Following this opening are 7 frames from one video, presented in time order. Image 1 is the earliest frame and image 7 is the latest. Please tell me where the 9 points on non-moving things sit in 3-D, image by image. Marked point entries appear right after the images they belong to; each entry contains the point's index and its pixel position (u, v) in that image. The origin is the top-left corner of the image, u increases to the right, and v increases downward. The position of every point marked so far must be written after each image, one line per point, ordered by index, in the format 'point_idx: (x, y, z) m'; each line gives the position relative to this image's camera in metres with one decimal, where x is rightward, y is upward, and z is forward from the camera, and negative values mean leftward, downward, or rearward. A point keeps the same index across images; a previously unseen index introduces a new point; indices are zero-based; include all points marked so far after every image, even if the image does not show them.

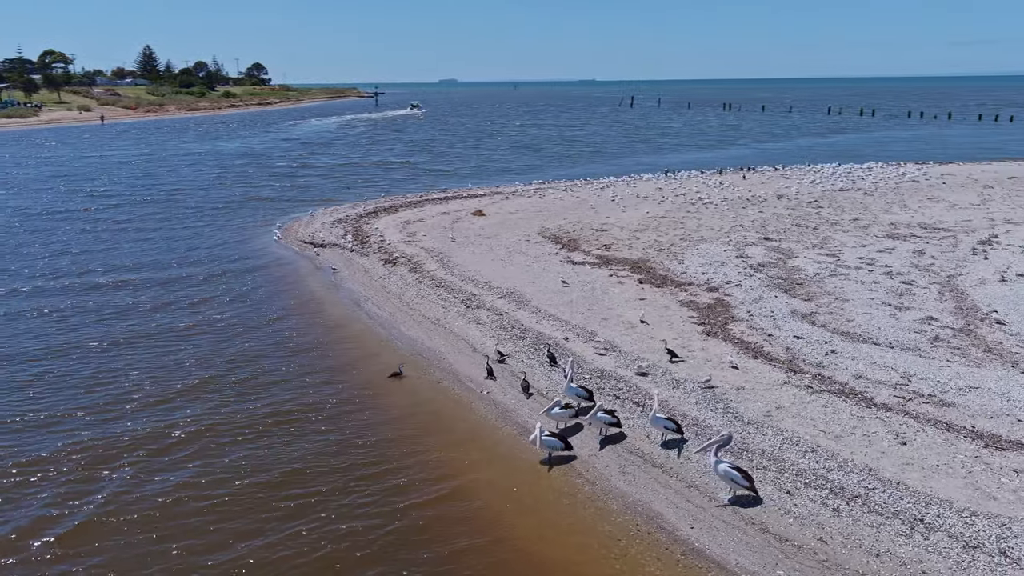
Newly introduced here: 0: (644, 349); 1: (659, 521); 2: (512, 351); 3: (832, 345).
0: (+3.1, -1.4, +18.6) m
1: (+2.2, -3.4, +11.7) m
2: (0.0, -1.5, +19.0) m
3: (+7.3, -1.3, +18.4) m
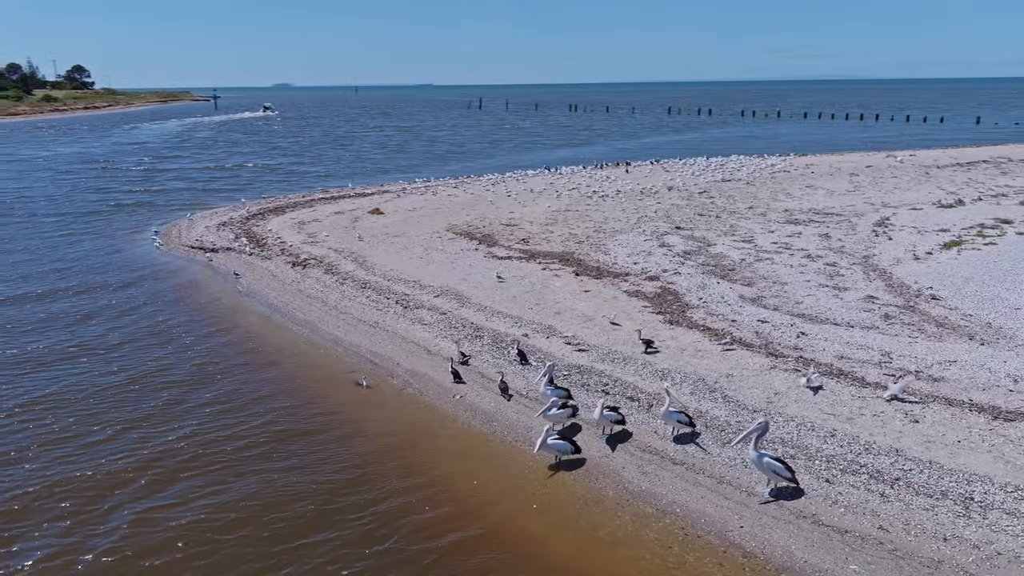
0: (+2.2, -1.1, +17.7) m
1: (+2.6, -3.1, +10.8) m
2: (-0.8, -1.4, +17.5) m
3: (+6.5, -0.9, +18.2) m
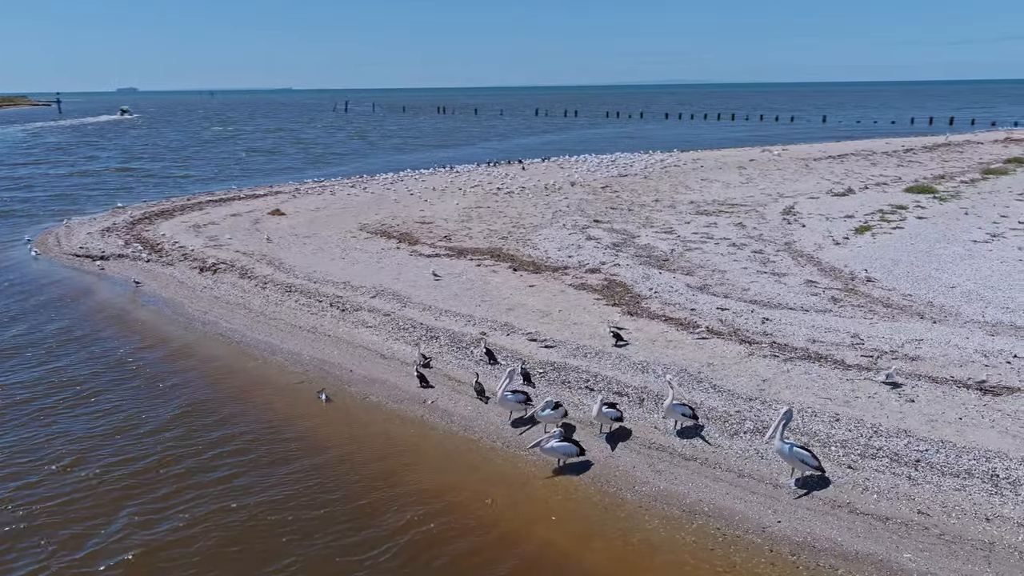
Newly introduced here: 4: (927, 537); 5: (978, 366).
0: (+1.4, -1.0, +16.8) m
1: (+2.8, -2.9, +10.1) m
2: (-1.6, -1.3, +16.3) m
3: (+5.5, -0.6, +18.0) m
4: (+4.9, -2.9, +9.4) m
5: (+8.3, -1.4, +14.3) m
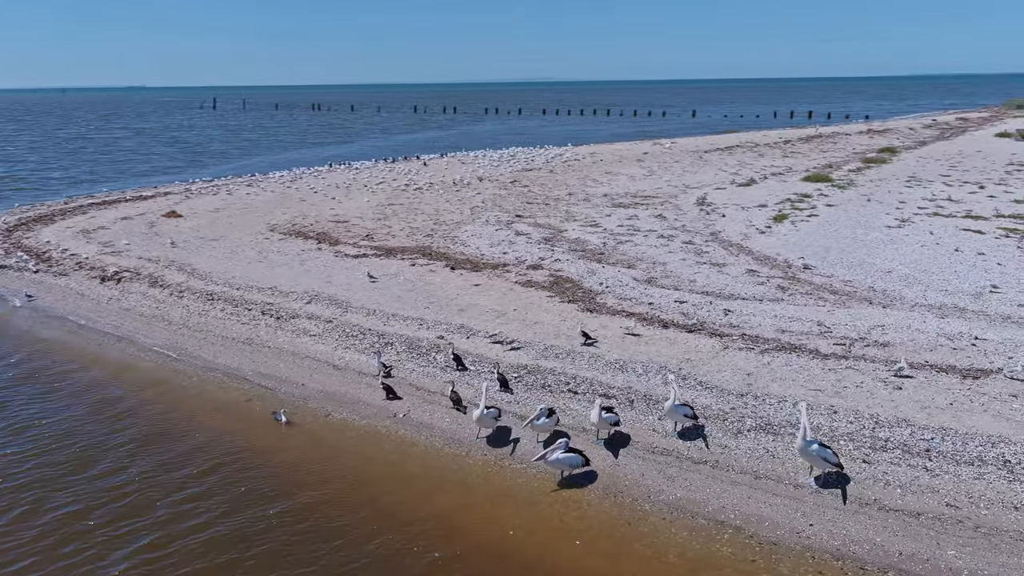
0: (+0.7, -0.9, +16.0) m
1: (+3.1, -2.8, +9.5) m
2: (-2.2, -1.4, +15.1) m
3: (+4.5, -0.4, +17.8) m
4: (+5.2, -2.8, +9.2) m
5: (+7.8, -1.1, +14.5) m
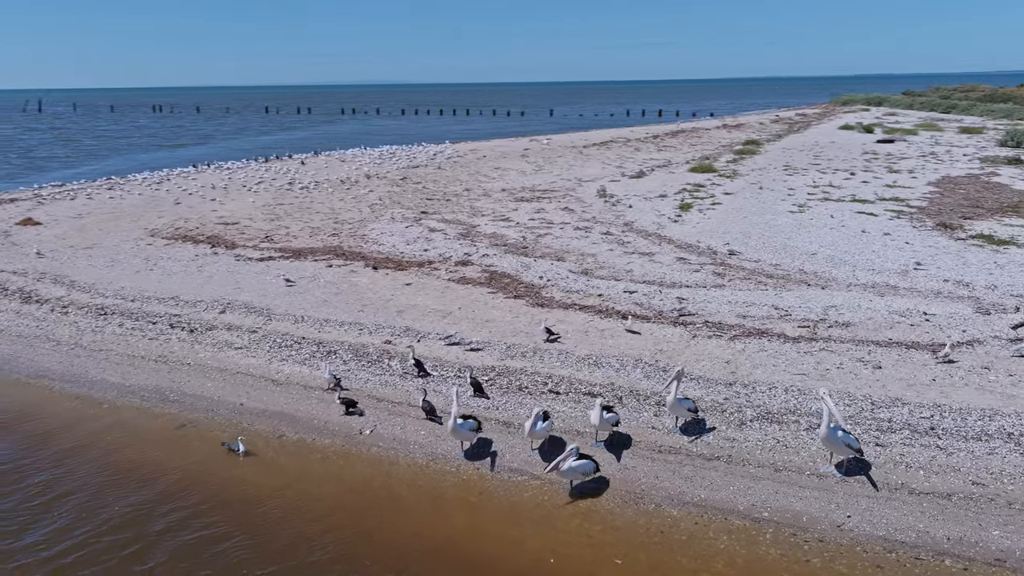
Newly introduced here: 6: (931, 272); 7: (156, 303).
0: (-0.2, -0.8, +15.0) m
1: (+3.3, -2.6, +9.0) m
2: (-2.9, -1.4, +13.6) m
3: (+3.3, -0.1, +17.3) m
4: (+5.4, -2.5, +9.0) m
5: (+7.1, -0.7, +14.6) m
6: (+10.1, +0.4, +19.4) m
7: (-8.1, -0.3, +18.4) m
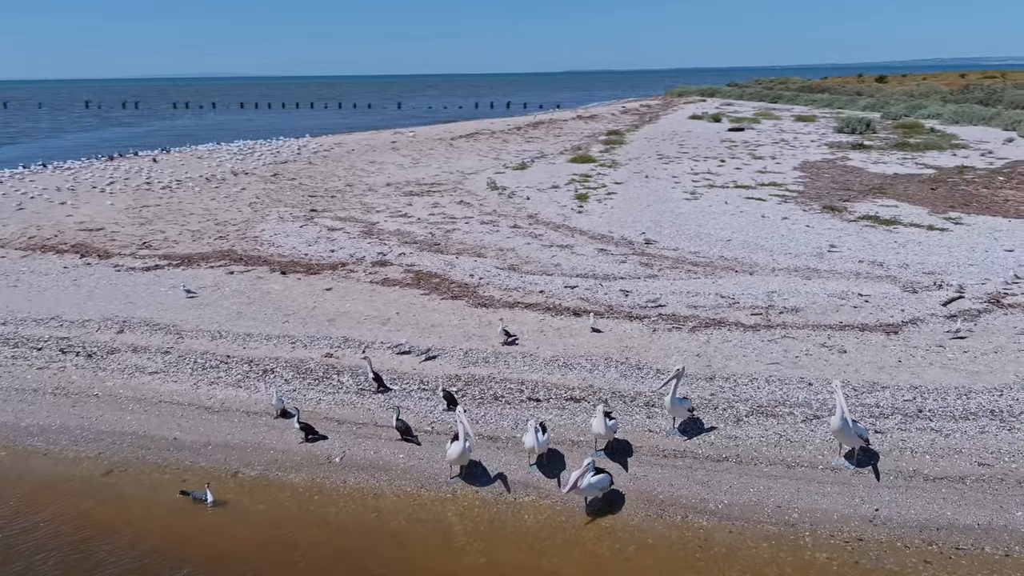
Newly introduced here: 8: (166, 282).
0: (-1.0, -0.9, +14.0) m
1: (+3.6, -2.5, +8.7) m
2: (-3.4, -1.6, +12.1) m
3: (+2.0, 0.0, +16.9) m
4: (+5.6, -2.3, +9.1) m
5: (+6.2, -0.4, +14.9) m
6: (+8.2, +0.8, +20.1) m
7: (-9.4, -0.7, +15.9) m
8: (-8.1, +0.1, +18.8) m
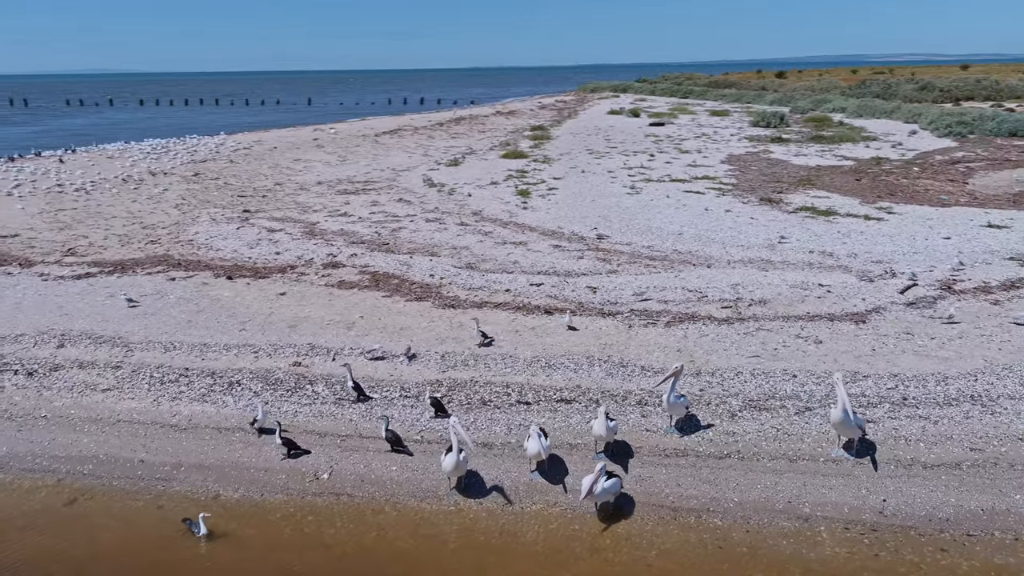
0: (-1.4, -0.9, +13.5) m
1: (+3.7, -2.4, +8.7) m
2: (-3.6, -1.7, +11.4) m
3: (+1.3, +0.1, +16.7) m
4: (+5.7, -2.1, +9.3) m
5: (+5.7, -0.2, +15.1) m
6: (+7.1, +1.1, +20.5) m
7: (-10.0, -1.0, +14.6) m
8: (-8.9, -0.1, +17.6) m
